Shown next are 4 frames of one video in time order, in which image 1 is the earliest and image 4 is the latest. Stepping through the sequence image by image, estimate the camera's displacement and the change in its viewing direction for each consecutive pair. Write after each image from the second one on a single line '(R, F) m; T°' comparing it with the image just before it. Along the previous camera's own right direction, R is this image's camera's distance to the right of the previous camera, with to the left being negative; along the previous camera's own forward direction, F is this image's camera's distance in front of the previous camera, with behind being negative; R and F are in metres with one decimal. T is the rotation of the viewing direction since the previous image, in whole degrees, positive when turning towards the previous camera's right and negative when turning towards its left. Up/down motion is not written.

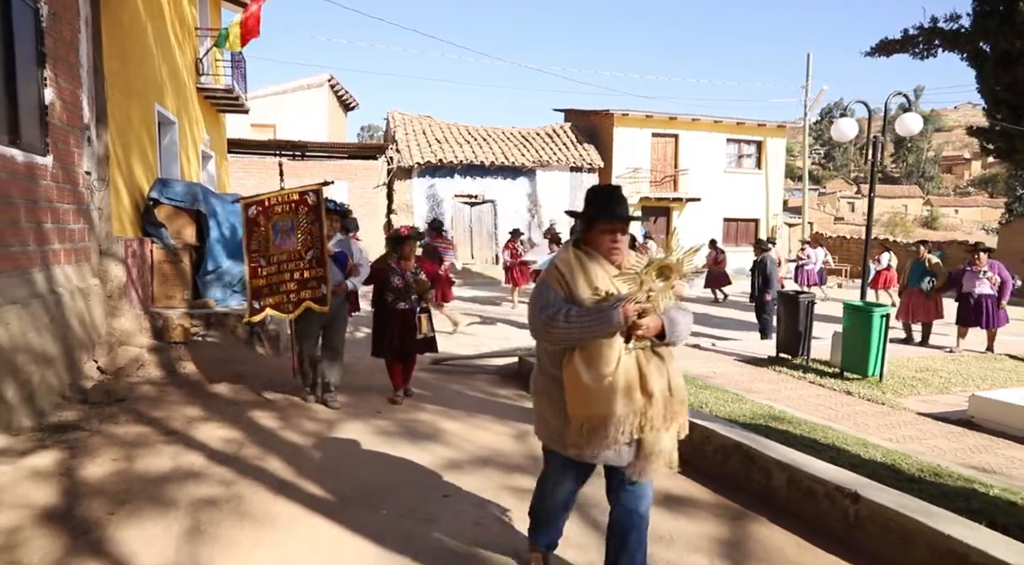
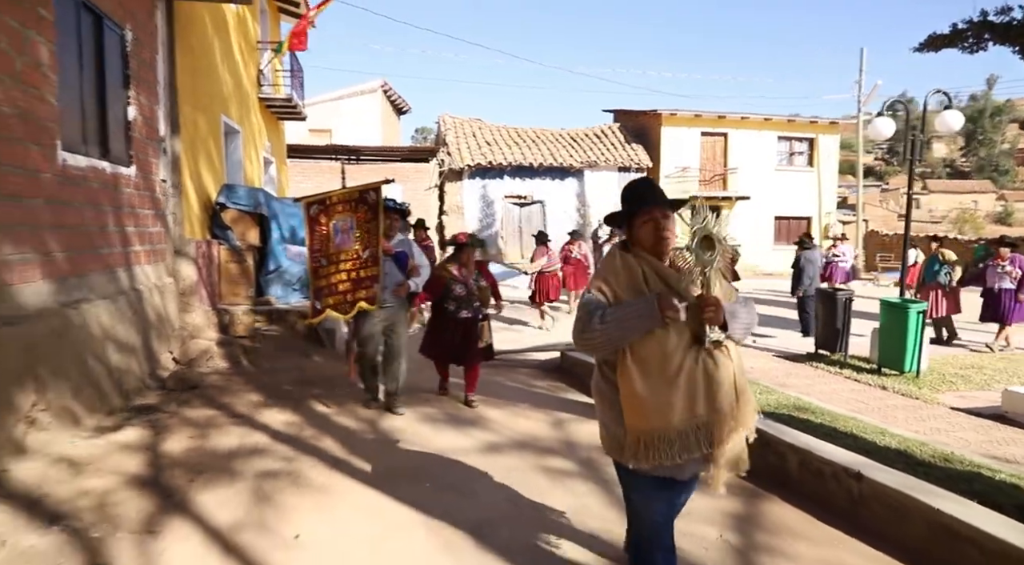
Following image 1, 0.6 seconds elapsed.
(+0.1, -0.3) m; -4°
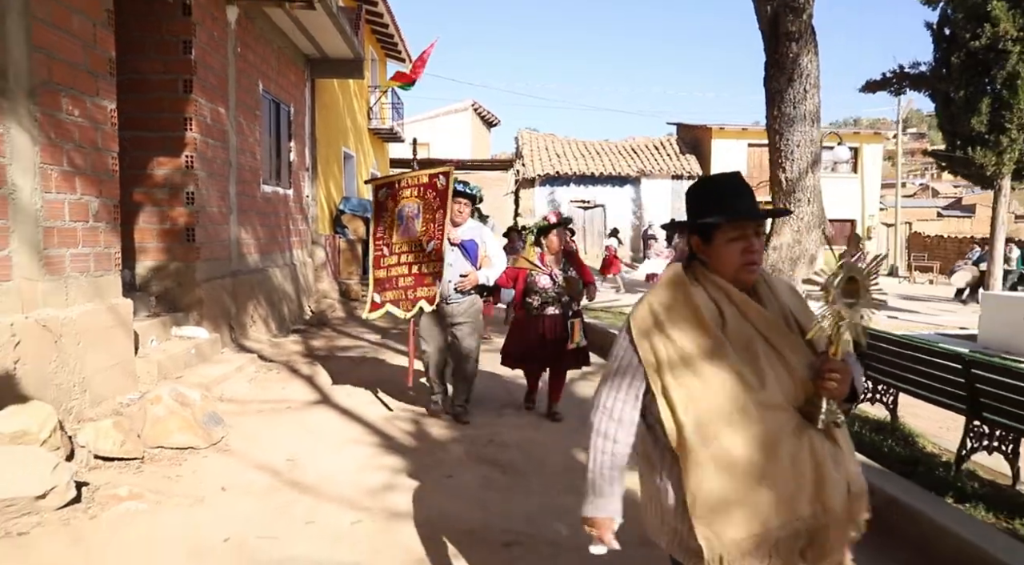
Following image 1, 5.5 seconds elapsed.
(+1.3, -3.5) m; -8°
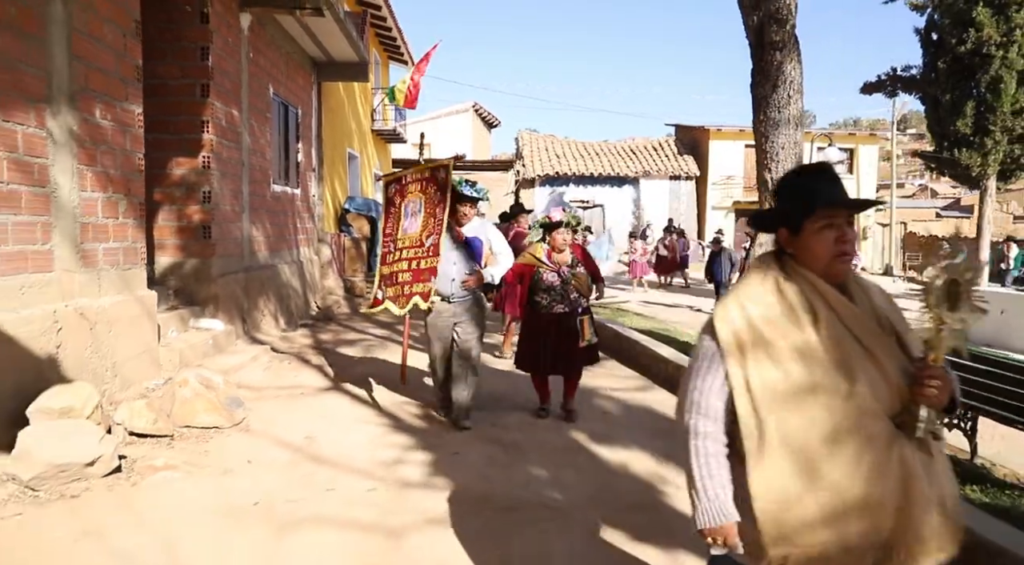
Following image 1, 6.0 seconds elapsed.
(0.0, -0.3) m; 0°
